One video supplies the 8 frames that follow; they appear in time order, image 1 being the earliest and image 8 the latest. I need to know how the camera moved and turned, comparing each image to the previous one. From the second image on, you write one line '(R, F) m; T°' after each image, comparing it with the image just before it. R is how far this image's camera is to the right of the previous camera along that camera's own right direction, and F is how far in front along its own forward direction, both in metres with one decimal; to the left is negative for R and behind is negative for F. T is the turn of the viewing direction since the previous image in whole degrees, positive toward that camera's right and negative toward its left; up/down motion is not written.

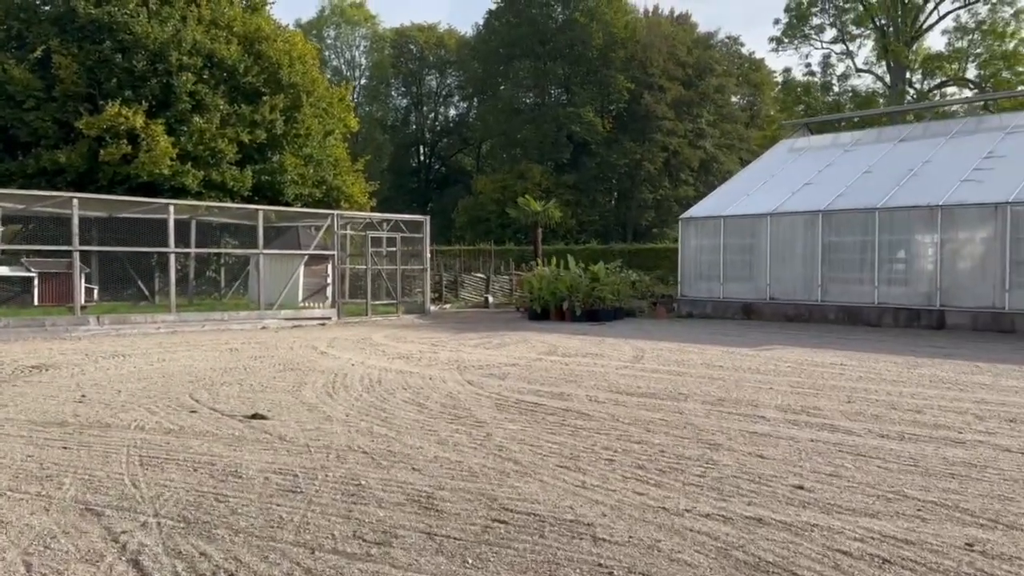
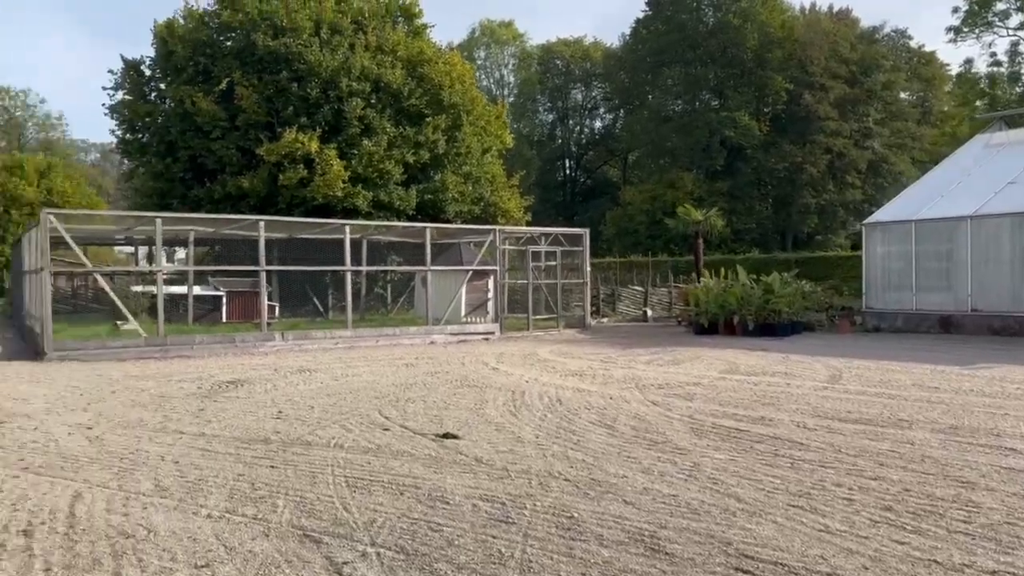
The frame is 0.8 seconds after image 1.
(-0.6, +0.4) m; -10°
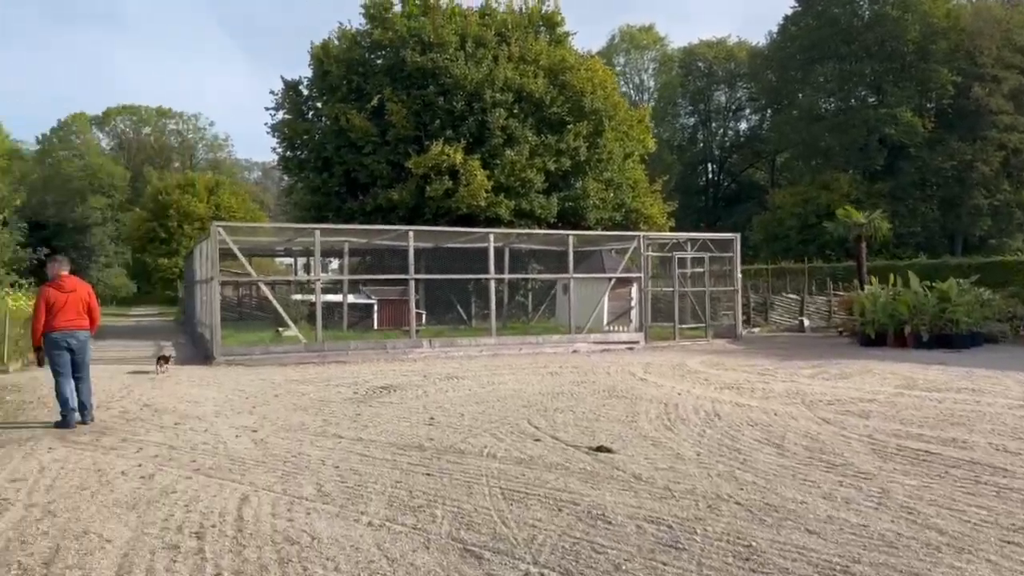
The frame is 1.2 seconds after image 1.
(-0.2, +0.3) m; -10°
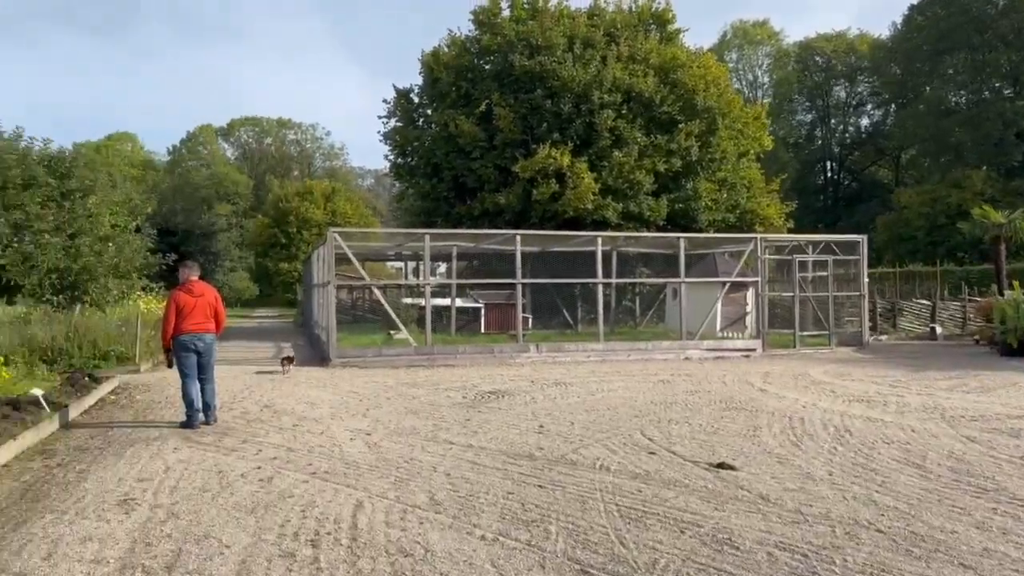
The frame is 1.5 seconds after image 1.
(-0.1, +0.3) m; -7°
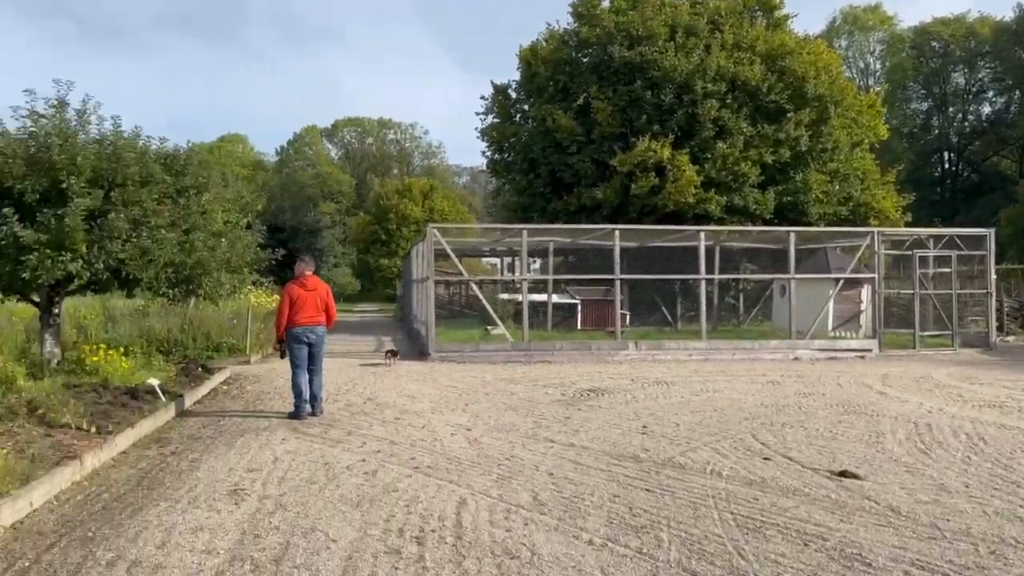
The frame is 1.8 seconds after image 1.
(-0.1, +0.2) m; -7°
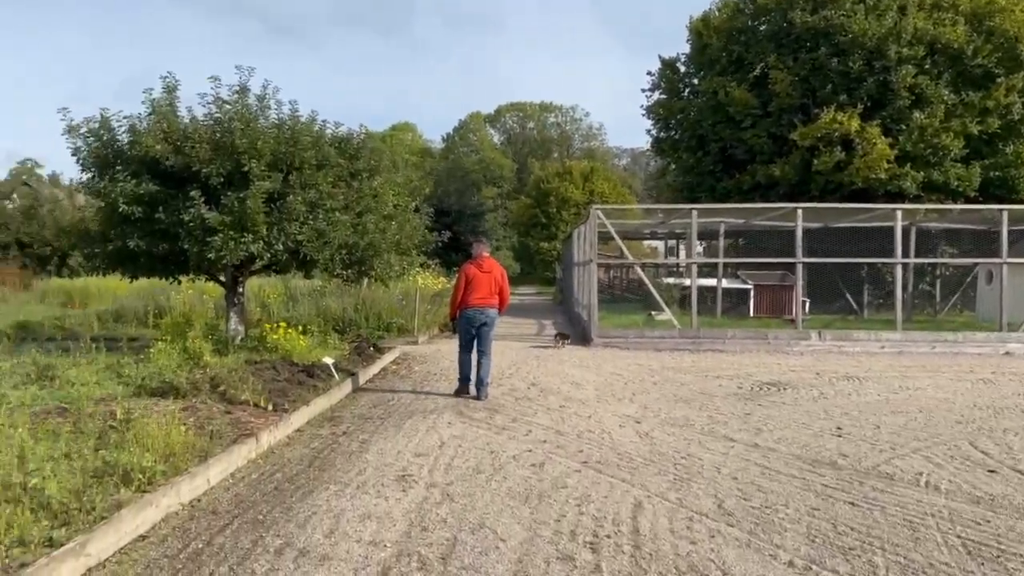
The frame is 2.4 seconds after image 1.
(-0.2, +0.5) m; -11°
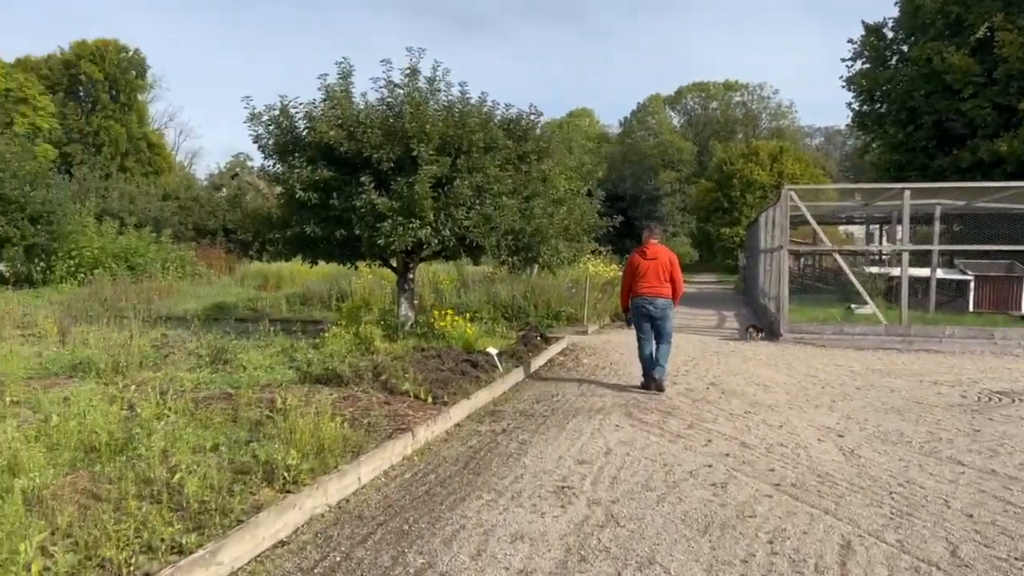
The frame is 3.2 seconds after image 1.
(0.0, +0.7) m; -12°
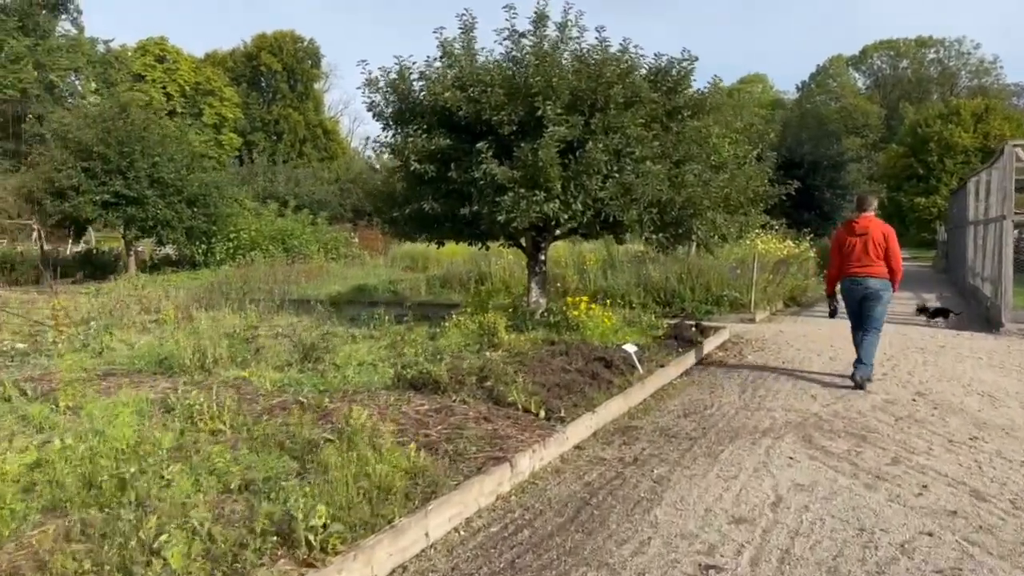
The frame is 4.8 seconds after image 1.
(+0.2, +1.5) m; -12°
